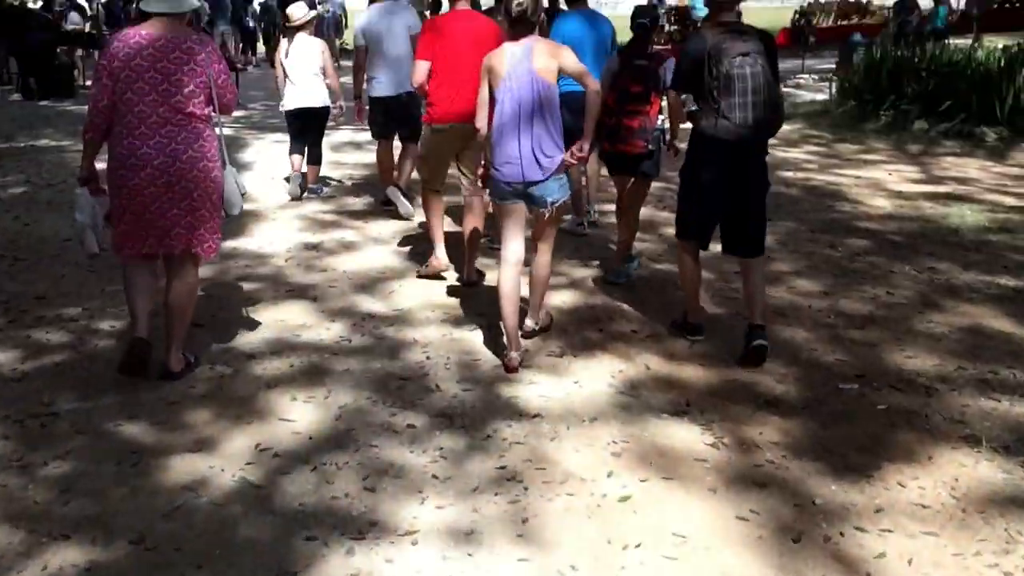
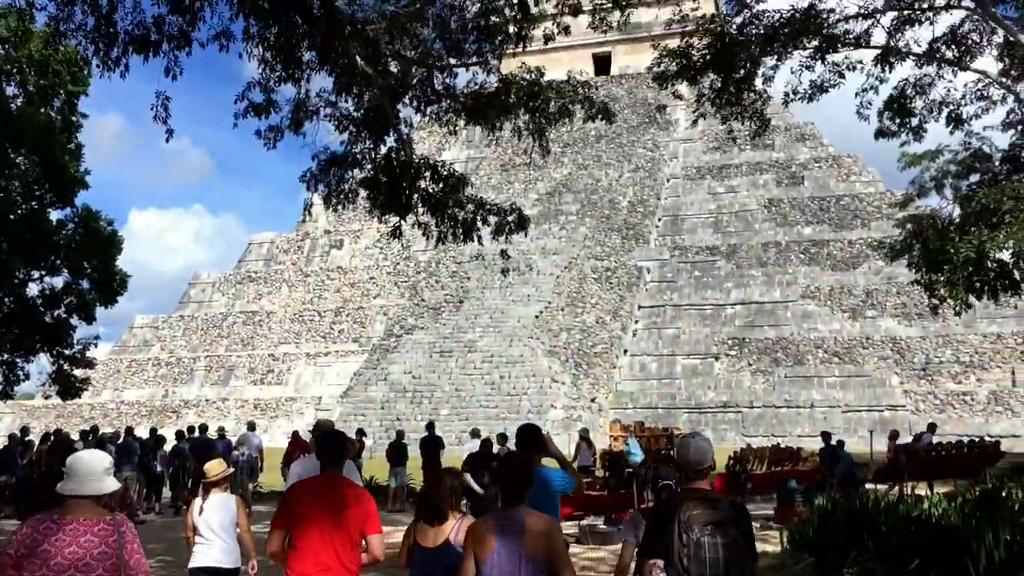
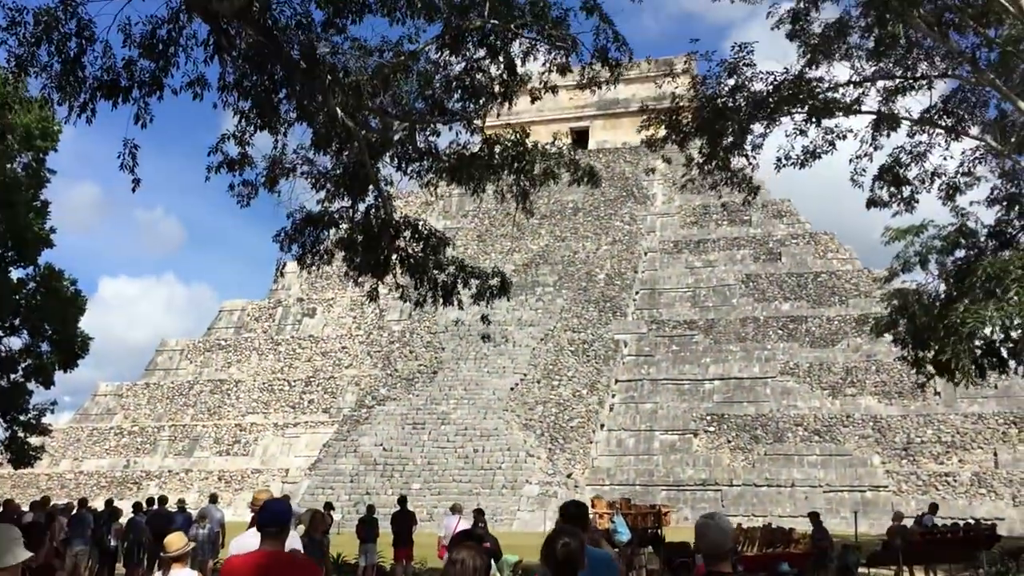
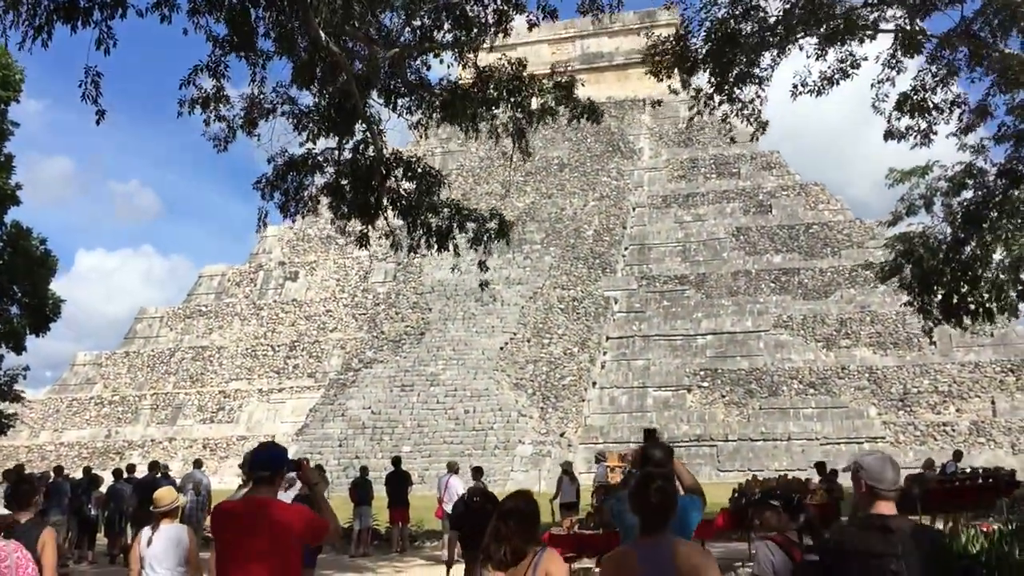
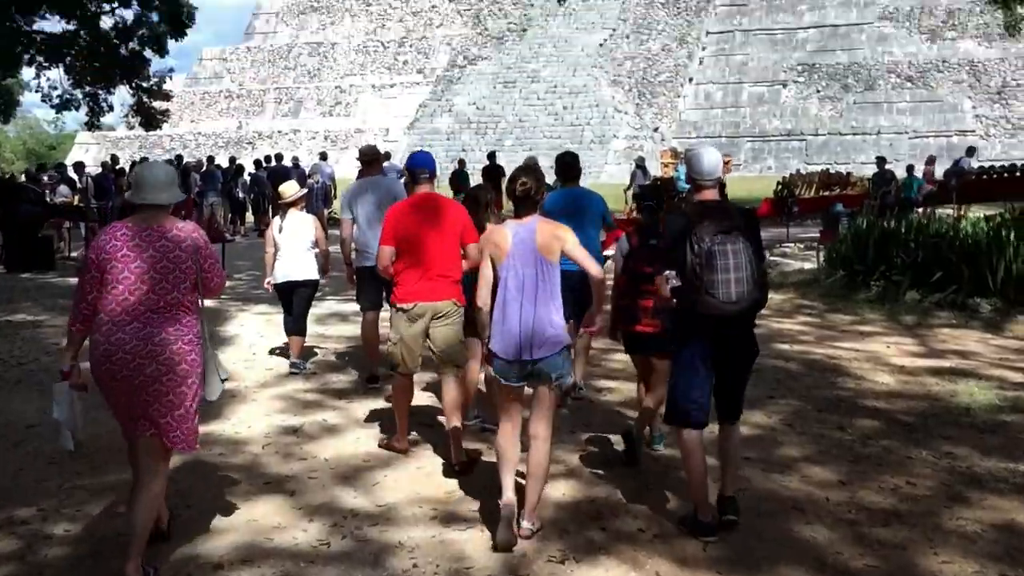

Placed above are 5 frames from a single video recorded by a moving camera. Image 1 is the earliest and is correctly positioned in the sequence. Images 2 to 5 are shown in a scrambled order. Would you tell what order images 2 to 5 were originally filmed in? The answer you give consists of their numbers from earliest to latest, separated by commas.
5, 2, 3, 4
